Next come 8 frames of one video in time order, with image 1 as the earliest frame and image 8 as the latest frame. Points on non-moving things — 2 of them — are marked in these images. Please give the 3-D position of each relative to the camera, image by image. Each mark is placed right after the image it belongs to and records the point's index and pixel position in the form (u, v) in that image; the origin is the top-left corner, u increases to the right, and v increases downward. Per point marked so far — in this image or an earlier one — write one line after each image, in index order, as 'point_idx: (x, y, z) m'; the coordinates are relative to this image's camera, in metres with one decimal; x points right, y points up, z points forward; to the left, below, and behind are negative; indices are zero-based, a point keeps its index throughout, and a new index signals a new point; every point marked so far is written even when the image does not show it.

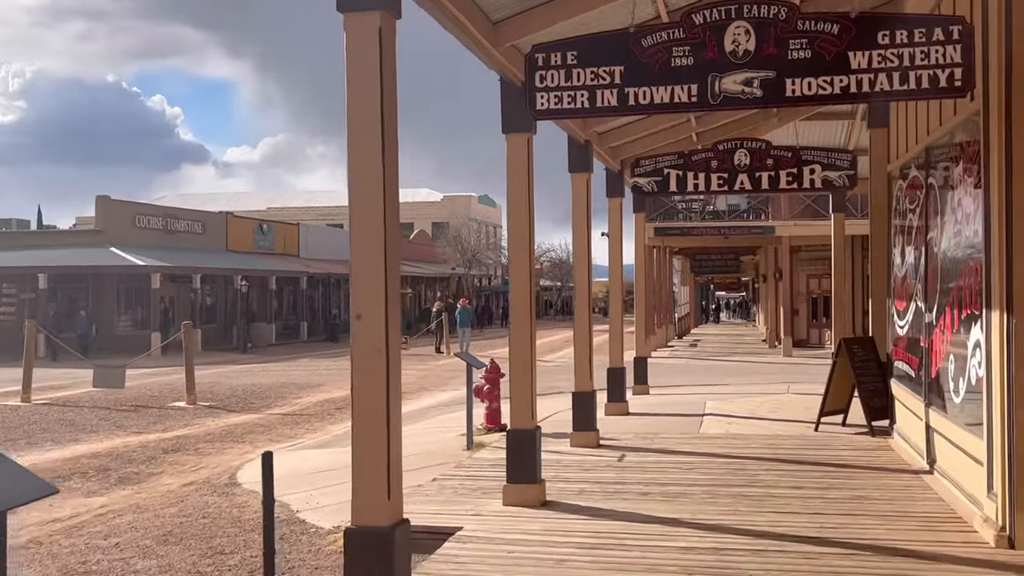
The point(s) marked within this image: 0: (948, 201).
0: (+3.3, +0.6, +7.9) m
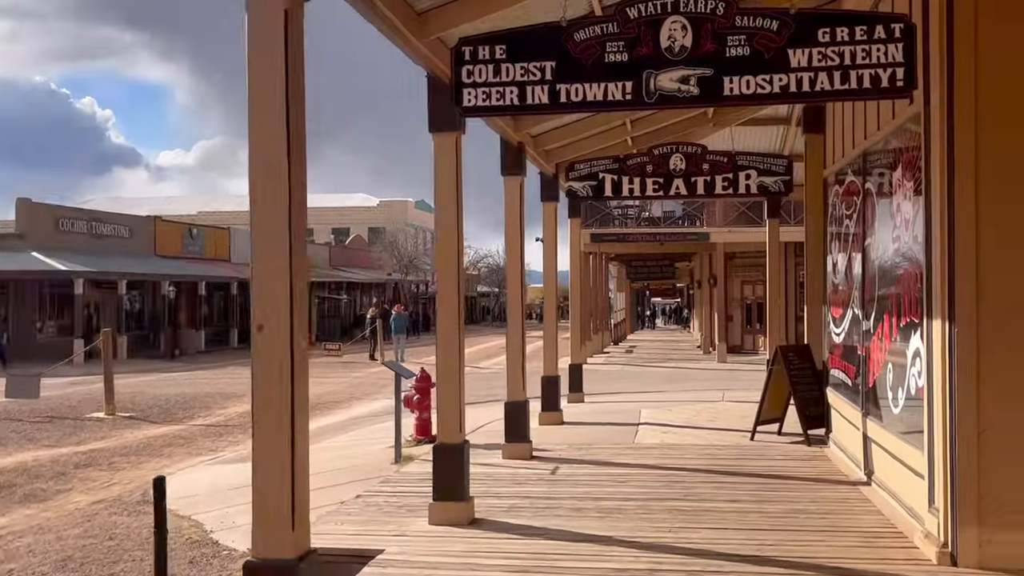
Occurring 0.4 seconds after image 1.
0: (+2.8, +0.6, +7.7) m
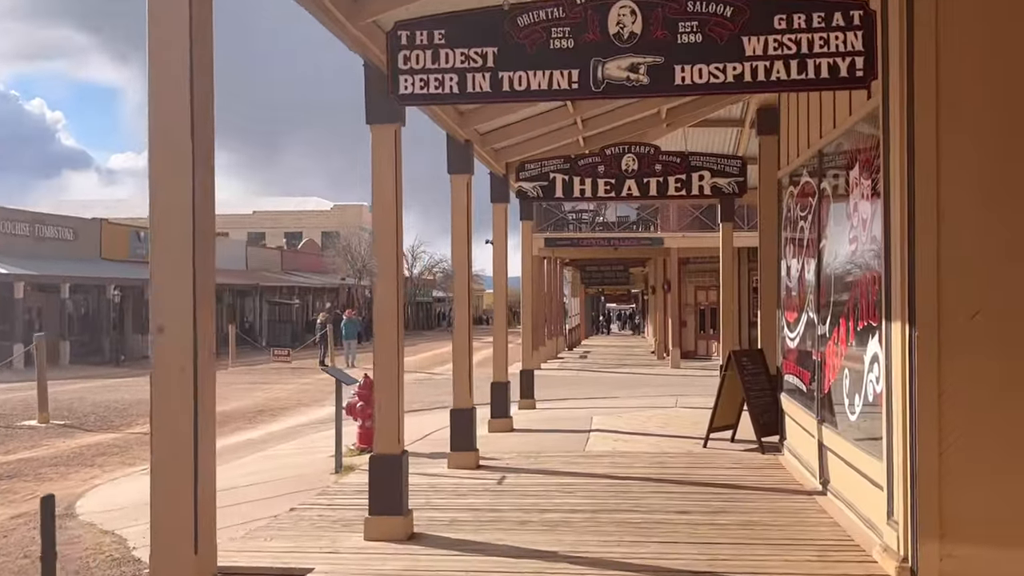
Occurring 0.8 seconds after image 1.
0: (+2.4, +0.5, +7.5) m
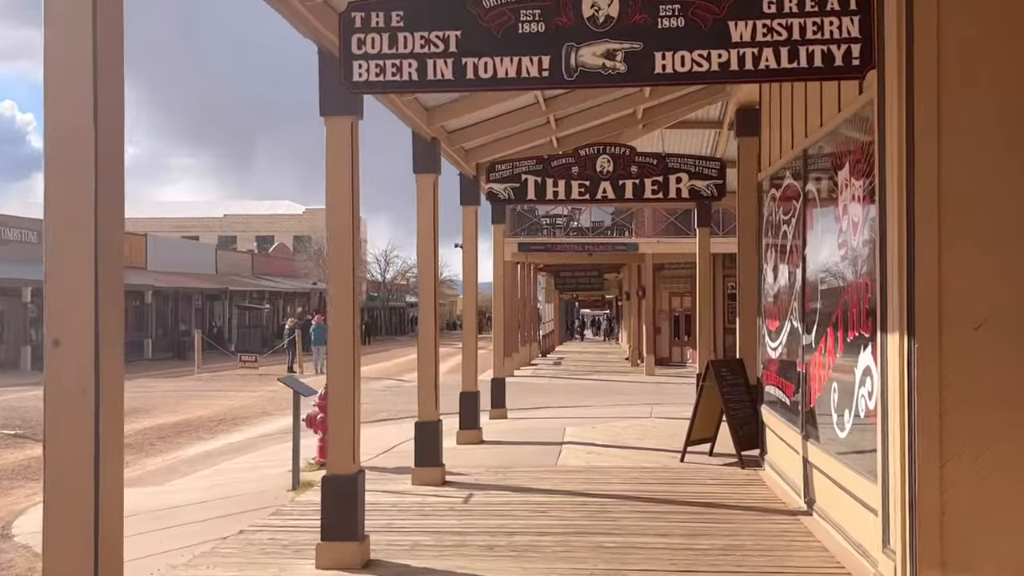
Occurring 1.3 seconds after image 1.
0: (+2.1, +0.5, +7.1) m
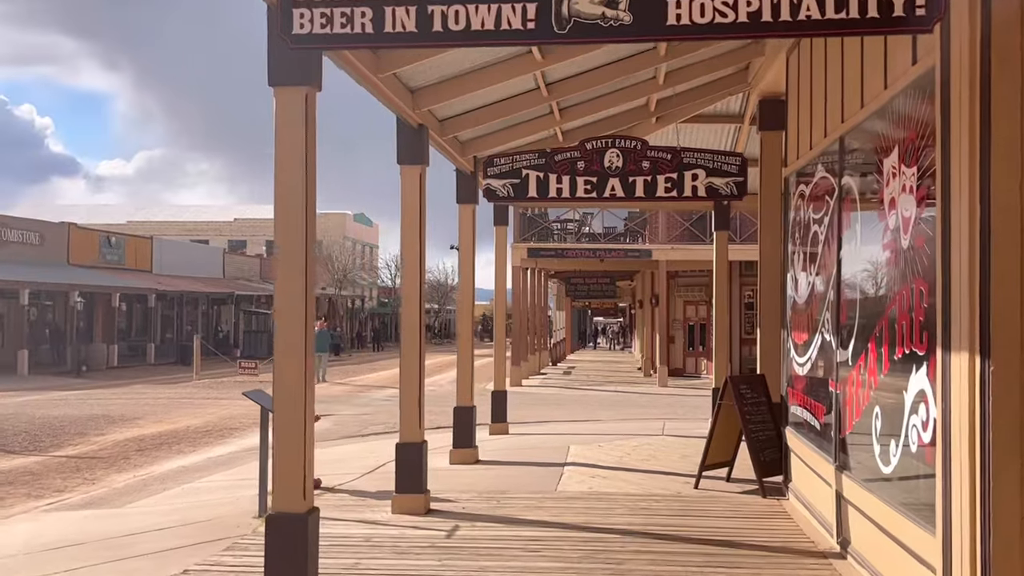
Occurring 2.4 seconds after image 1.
0: (+2.1, +0.4, +6.1) m
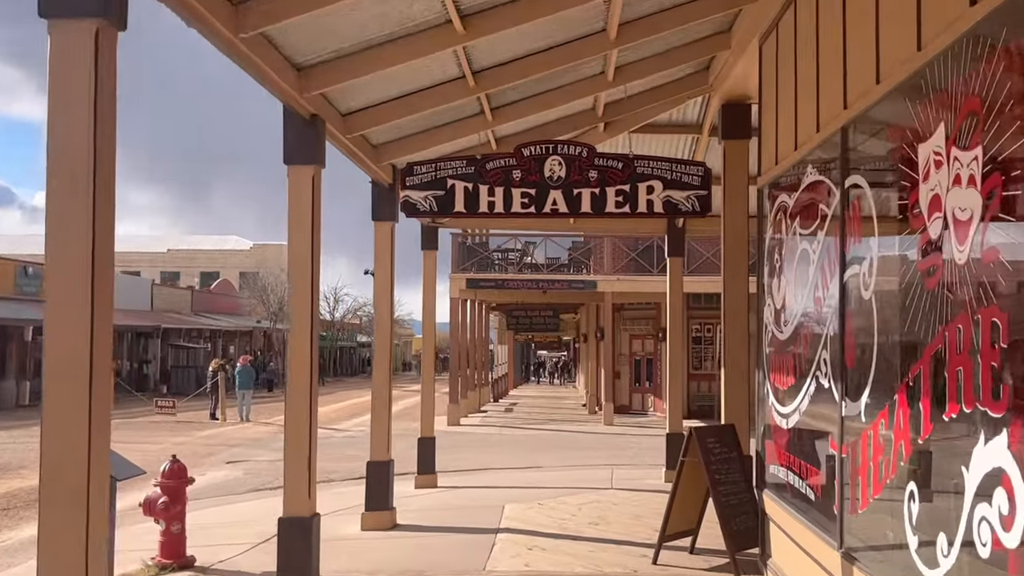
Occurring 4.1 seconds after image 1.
0: (+1.7, +0.3, +4.6) m
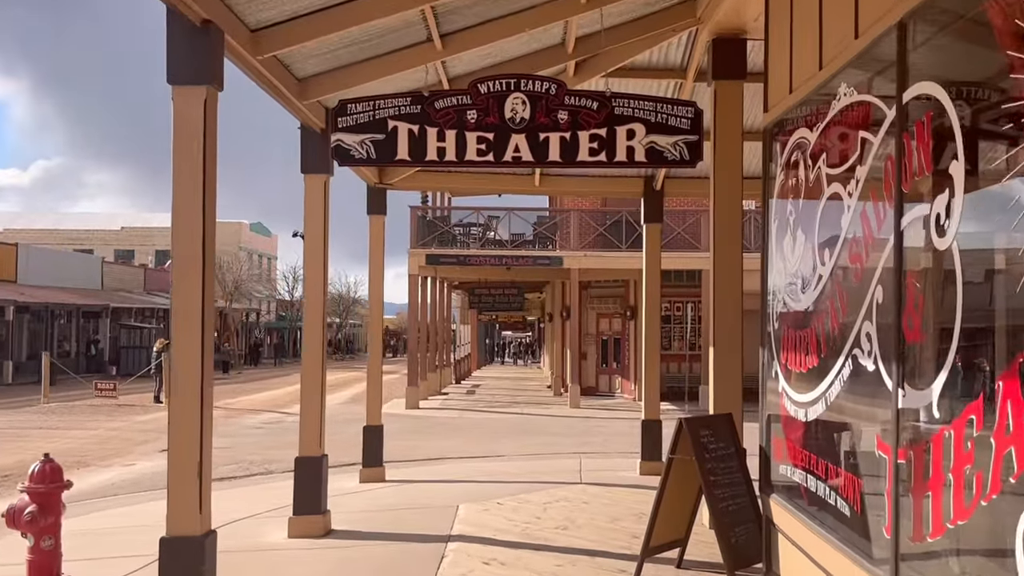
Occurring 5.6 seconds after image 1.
0: (+1.5, +0.5, +3.3) m
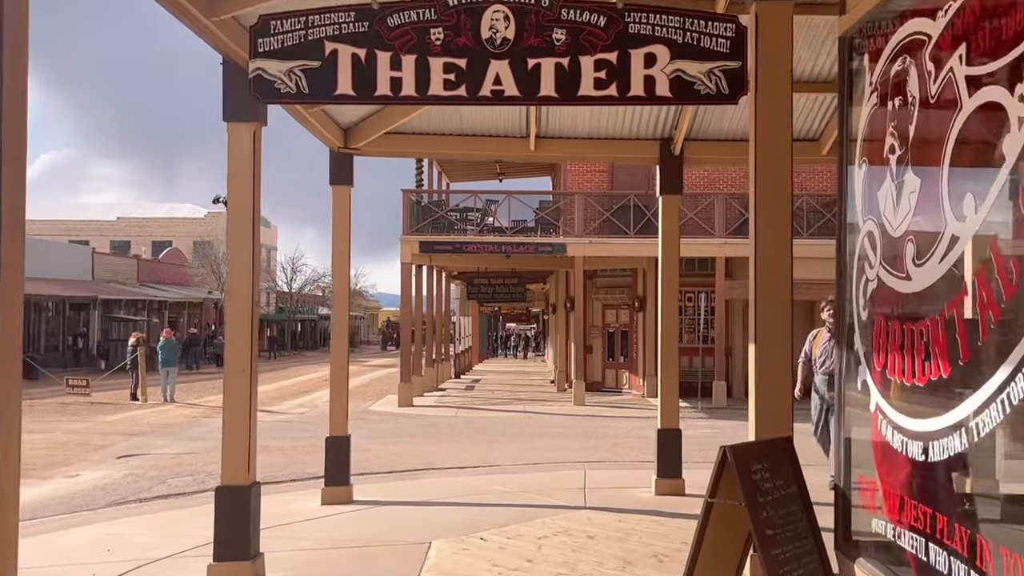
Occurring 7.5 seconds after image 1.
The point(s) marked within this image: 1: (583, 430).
0: (+1.4, +0.6, +1.6) m
1: (+1.1, -2.3, +17.2) m
